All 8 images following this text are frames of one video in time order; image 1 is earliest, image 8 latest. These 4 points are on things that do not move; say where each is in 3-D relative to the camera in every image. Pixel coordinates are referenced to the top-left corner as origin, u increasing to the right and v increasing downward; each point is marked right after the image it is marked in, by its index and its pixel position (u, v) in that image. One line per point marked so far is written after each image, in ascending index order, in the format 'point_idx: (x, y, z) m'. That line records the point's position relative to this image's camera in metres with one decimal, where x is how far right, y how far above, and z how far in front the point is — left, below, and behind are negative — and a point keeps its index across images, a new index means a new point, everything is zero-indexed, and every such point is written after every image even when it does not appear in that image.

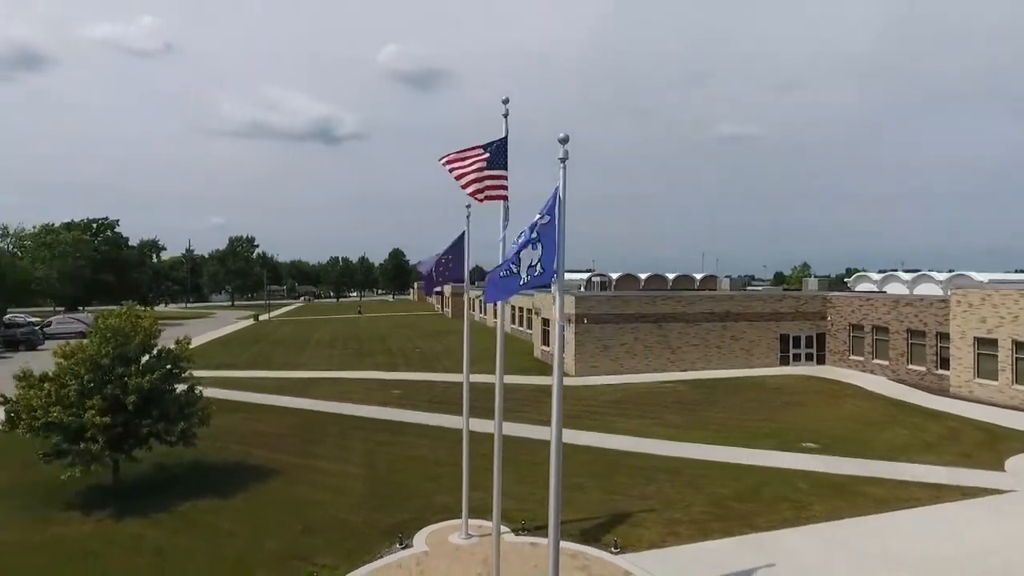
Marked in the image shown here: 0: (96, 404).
0: (-9.1, -2.6, +13.9) m
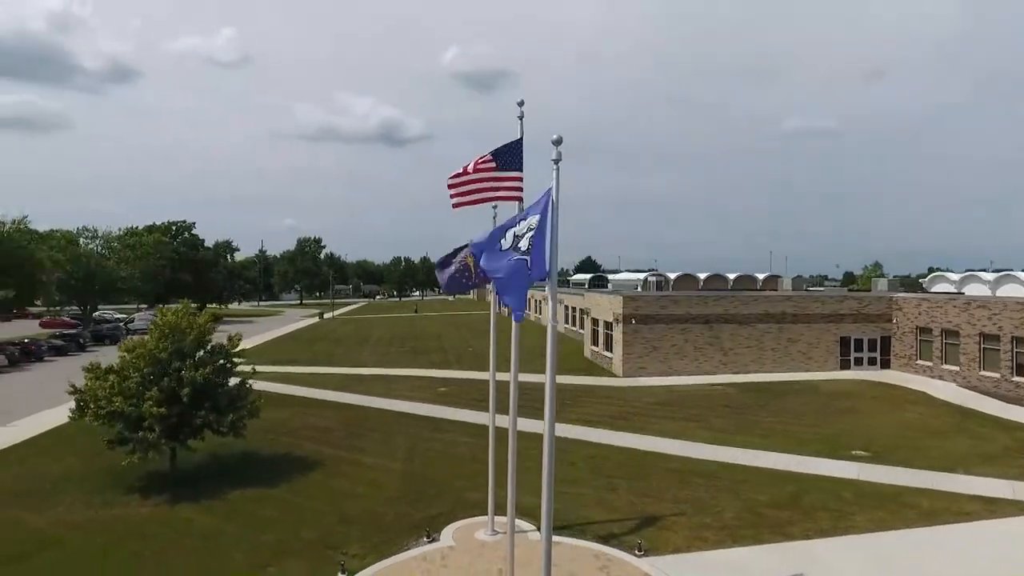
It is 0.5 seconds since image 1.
0: (-8.4, -2.5, +14.9) m
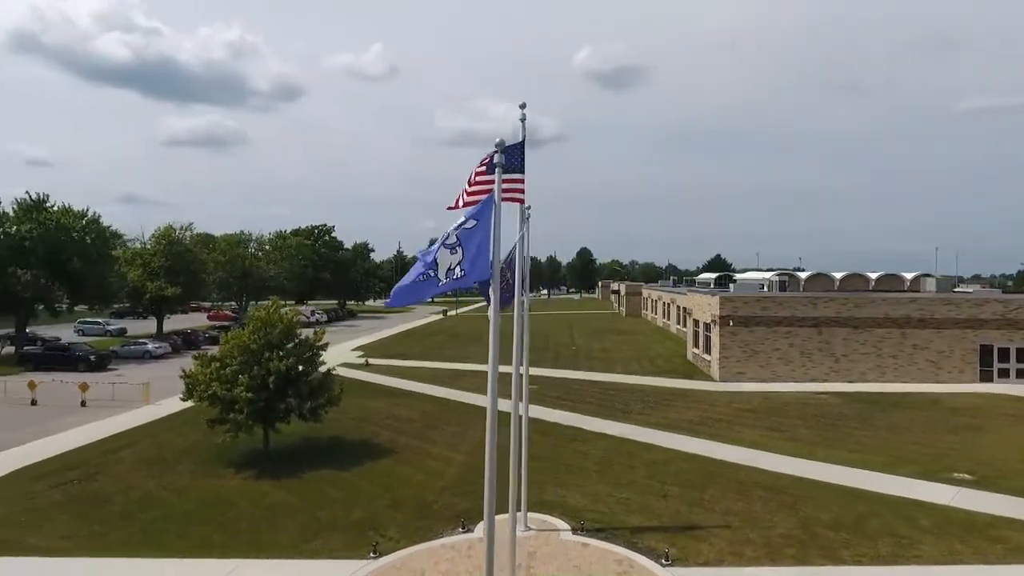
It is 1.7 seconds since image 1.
0: (-7.1, -2.5, +16.8) m
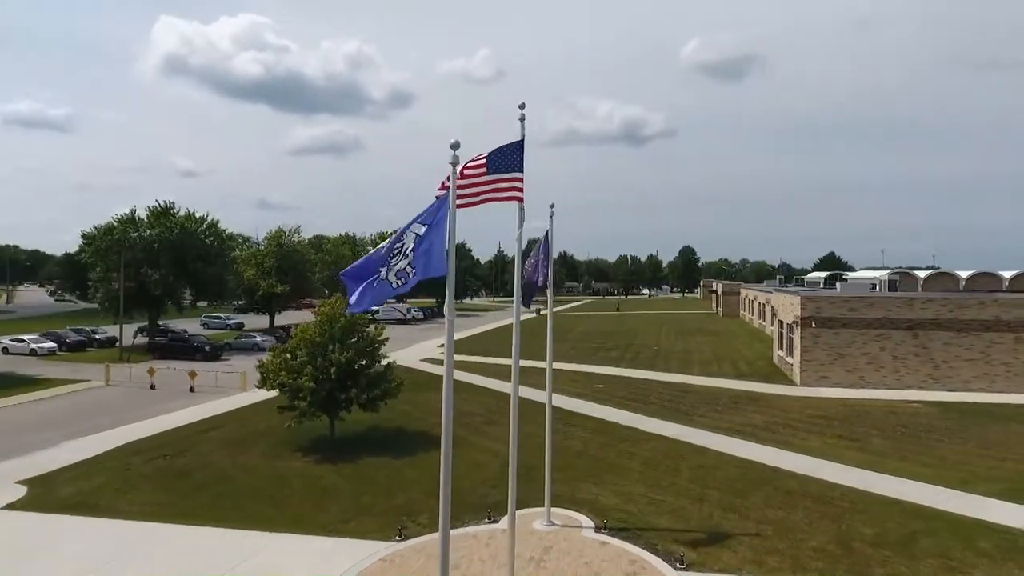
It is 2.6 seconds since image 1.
0: (-5.8, -2.4, +18.1) m
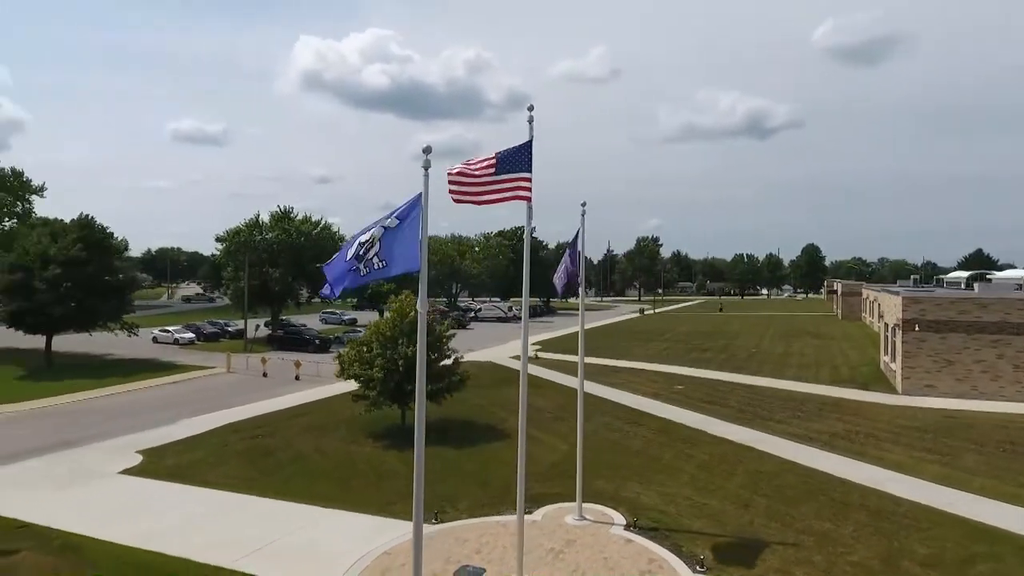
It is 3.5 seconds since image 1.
0: (-4.1, -2.3, +19.4) m
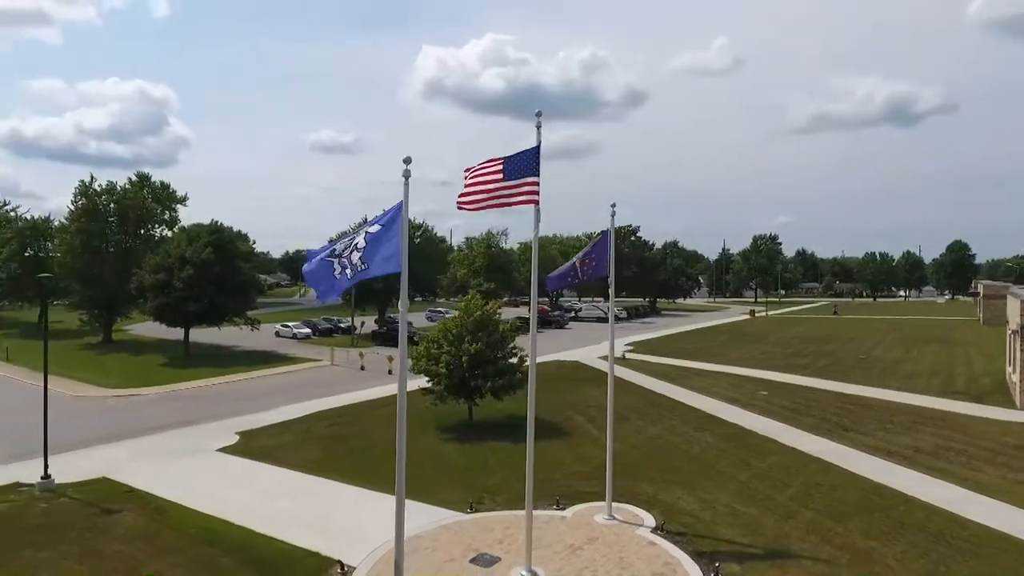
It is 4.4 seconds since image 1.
0: (-2.2, -2.3, +20.3) m
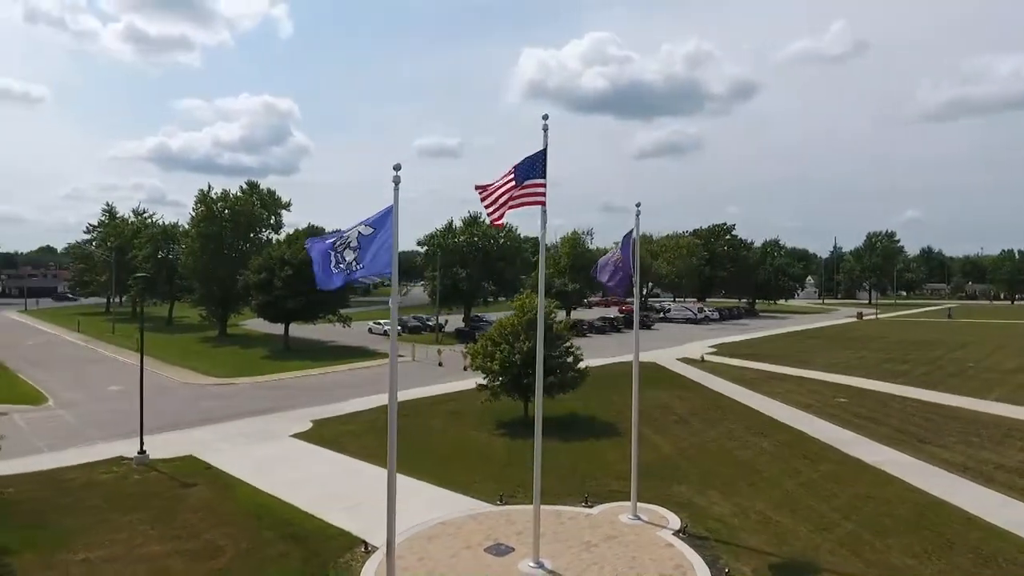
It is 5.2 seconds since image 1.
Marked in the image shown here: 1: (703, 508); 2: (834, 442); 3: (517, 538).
0: (-0.4, -2.3, +20.9) m
1: (+4.1, -4.7, +13.6) m
2: (+9.3, -4.5, +18.3) m
3: (+0.1, -4.8, +12.2) m
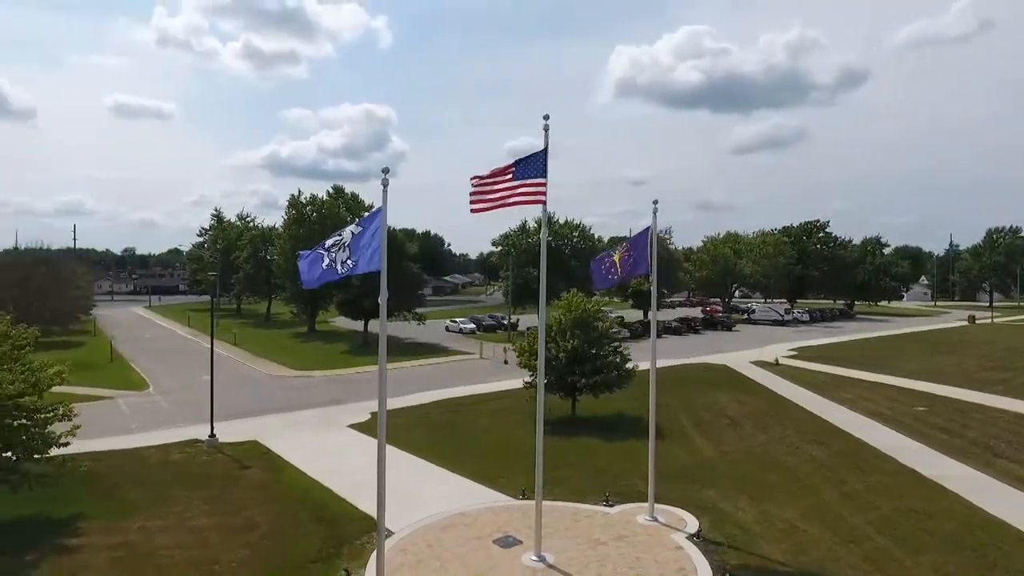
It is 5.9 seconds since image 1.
0: (+1.1, -2.2, +21.0) m
1: (+4.5, -4.7, +13.2) m
2: (+10.3, -4.5, +17.1) m
3: (+0.3, -4.8, +12.3) m
